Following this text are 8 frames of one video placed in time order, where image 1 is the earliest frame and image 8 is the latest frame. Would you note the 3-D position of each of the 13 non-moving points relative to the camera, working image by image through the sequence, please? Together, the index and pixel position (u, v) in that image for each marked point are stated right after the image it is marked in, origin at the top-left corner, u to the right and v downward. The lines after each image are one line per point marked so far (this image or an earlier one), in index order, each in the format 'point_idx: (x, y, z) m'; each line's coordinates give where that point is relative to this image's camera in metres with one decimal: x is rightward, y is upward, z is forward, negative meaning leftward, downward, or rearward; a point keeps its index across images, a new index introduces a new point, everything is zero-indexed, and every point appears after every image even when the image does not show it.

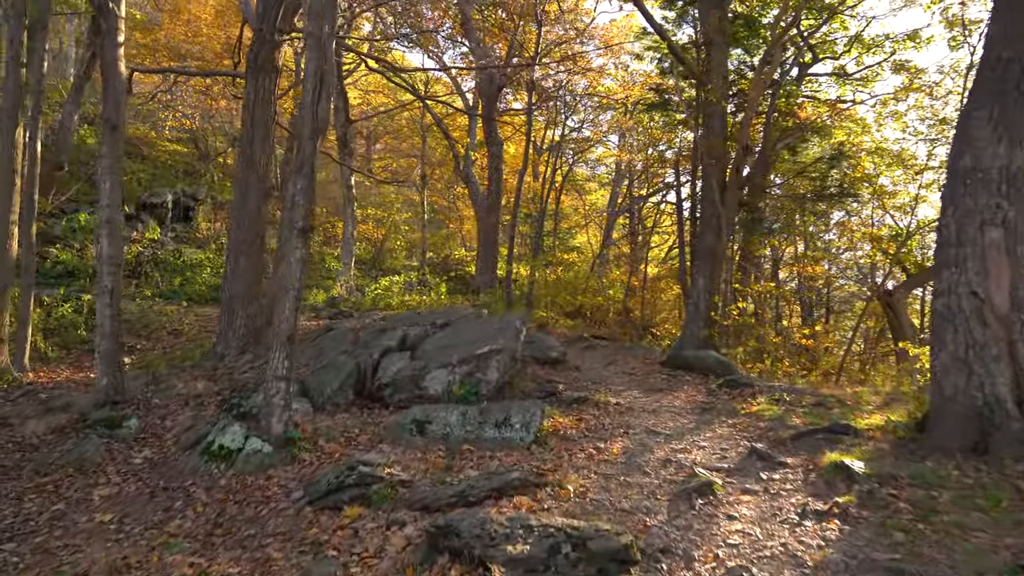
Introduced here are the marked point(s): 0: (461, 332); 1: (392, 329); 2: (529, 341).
0: (-0.5, -0.4, +6.9) m
1: (-1.1, -0.4, +7.4) m
2: (+0.2, -0.6, +9.0) m
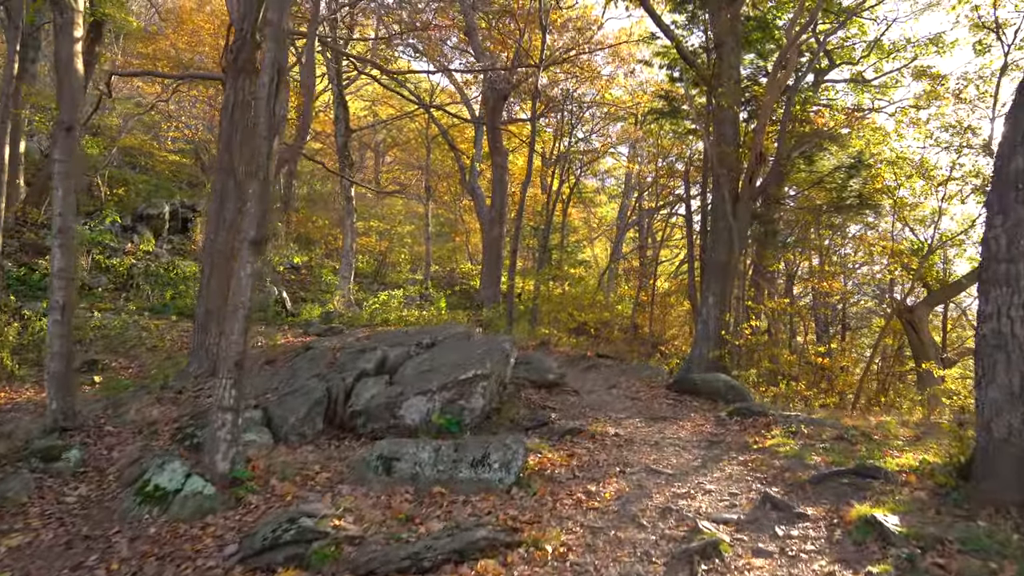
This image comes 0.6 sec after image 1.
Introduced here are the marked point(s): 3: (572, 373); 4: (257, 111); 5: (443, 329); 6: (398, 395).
0: (-0.5, -0.5, +6.3) m
1: (-1.1, -0.5, +6.8) m
2: (+0.1, -0.8, +8.3) m
3: (+0.7, -1.0, +9.0) m
4: (-1.4, +1.0, +4.4) m
5: (-0.7, -0.4, +8.1) m
6: (-0.8, -0.7, +5.6) m
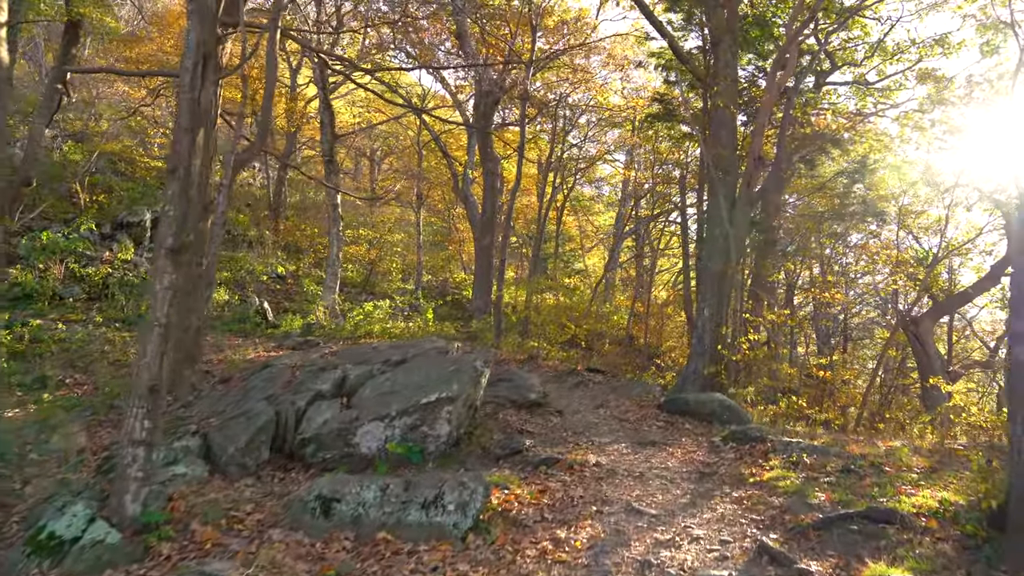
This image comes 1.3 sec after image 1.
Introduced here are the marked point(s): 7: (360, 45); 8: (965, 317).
0: (-0.7, -0.6, +5.8) m
1: (-1.3, -0.6, +6.2) m
2: (-0.1, -0.9, +7.8) m
3: (+0.5, -1.1, +8.5) m
4: (-1.6, +0.9, +3.9) m
5: (-0.9, -0.5, +7.6) m
6: (-1.0, -0.8, +5.0) m
7: (-3.2, +5.0, +17.1) m
8: (+8.5, -0.5, +15.5) m
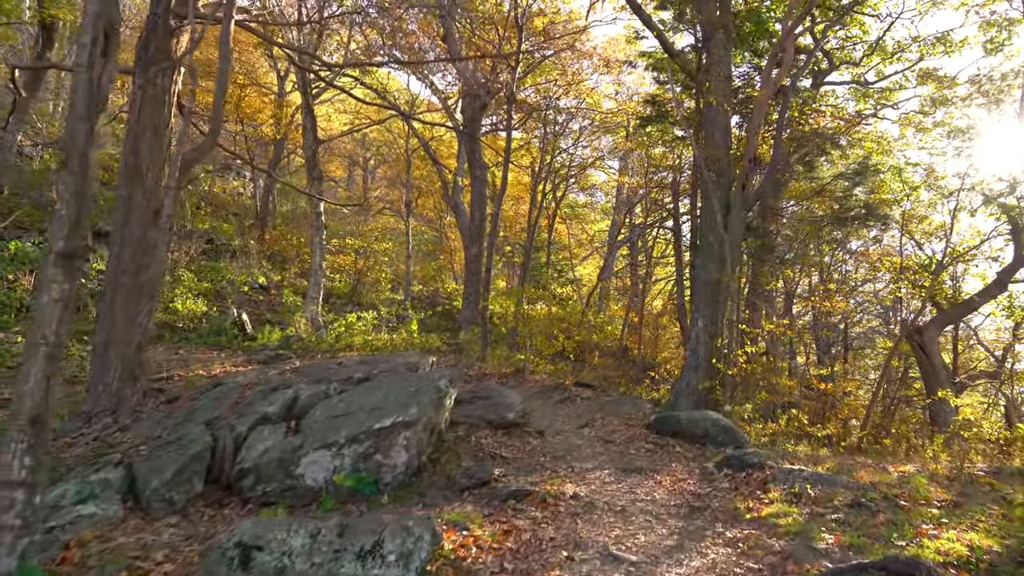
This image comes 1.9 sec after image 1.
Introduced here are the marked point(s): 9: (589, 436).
0: (-0.9, -0.7, +5.2) m
1: (-1.5, -0.7, +5.7) m
2: (-0.3, -1.0, +7.2) m
3: (+0.3, -1.2, +7.9) m
4: (-1.8, +0.8, +3.3) m
5: (-1.1, -0.6, +7.0) m
6: (-1.2, -0.9, +4.5) m
7: (-3.4, +4.8, +16.6) m
8: (+8.3, -0.7, +14.9) m
9: (+0.6, -1.2, +6.7) m
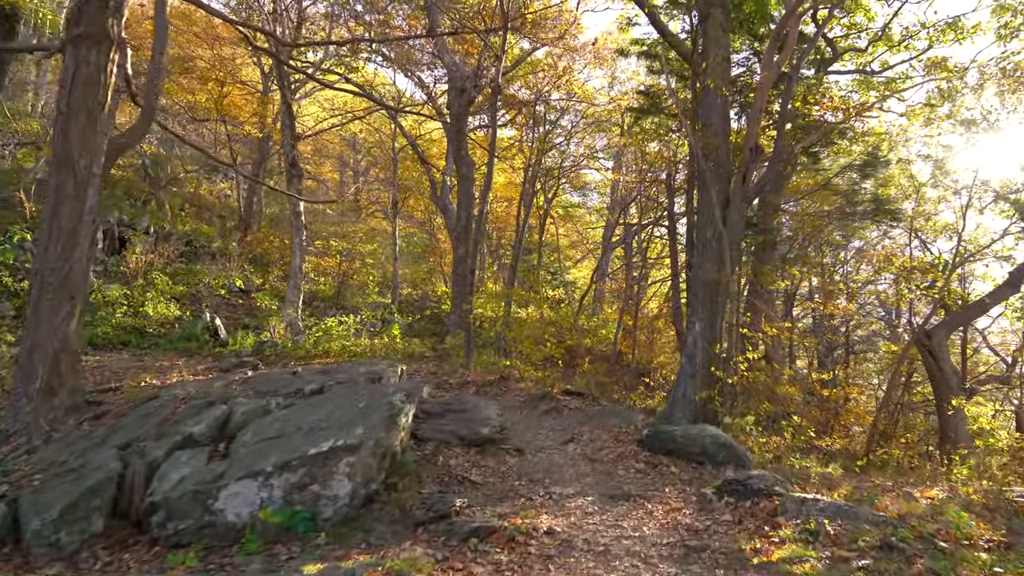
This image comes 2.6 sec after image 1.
0: (-1.1, -0.7, +4.5) m
1: (-1.7, -0.7, +5.0) m
2: (-0.4, -1.0, +6.5) m
3: (+0.1, -1.2, +7.2) m
4: (-1.9, +0.8, +2.6) m
5: (-1.3, -0.6, +6.3) m
6: (-1.3, -0.9, +3.7) m
7: (-3.6, +4.8, +15.9) m
8: (+8.1, -0.7, +14.2) m
9: (+0.5, -1.2, +6.0) m
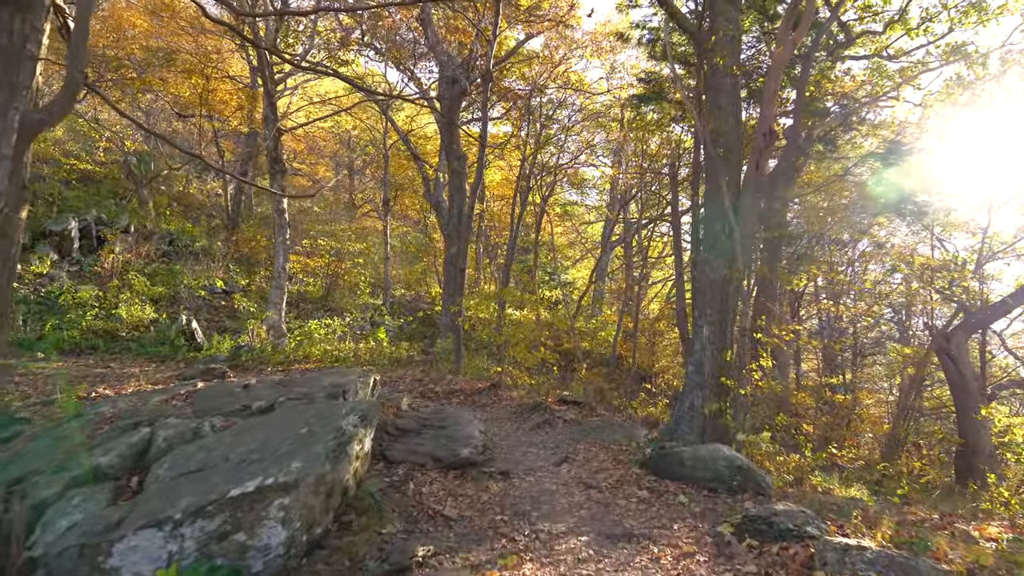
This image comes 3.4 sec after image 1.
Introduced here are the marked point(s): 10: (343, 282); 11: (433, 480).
0: (-1.2, -0.7, +3.7) m
1: (-1.8, -0.7, +4.2) m
2: (-0.5, -1.0, +5.7) m
3: (0.0, -1.2, +6.4) m
4: (-2.0, +0.8, +1.9) m
5: (-1.4, -0.6, +5.5) m
6: (-1.4, -0.9, +3.0) m
7: (-3.7, +4.8, +15.1) m
8: (+8.0, -0.7, +13.5) m
9: (+0.4, -1.2, +5.3) m
10: (-4.0, +0.1, +19.5) m
11: (-0.5, -1.1, +4.8) m
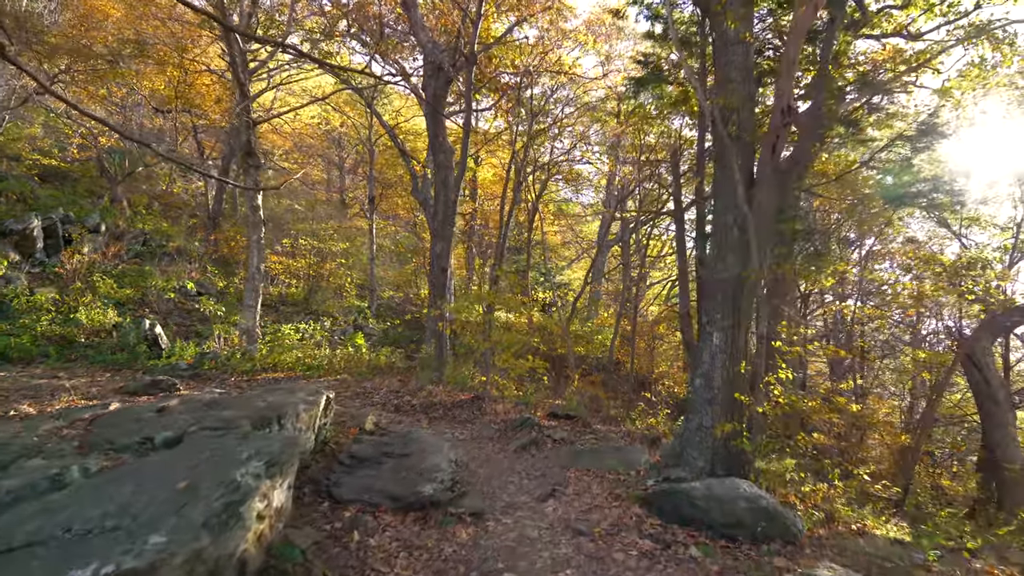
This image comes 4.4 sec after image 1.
0: (-1.3, -0.7, +2.8) m
1: (-1.9, -0.7, +3.3) m
2: (-0.7, -1.0, +4.8) m
3: (-0.2, -1.2, +5.5) m
4: (-2.2, +0.8, +0.9) m
5: (-1.5, -0.6, +4.6) m
6: (-1.6, -0.9, +2.1) m
7: (-3.9, +4.7, +14.2) m
8: (+7.9, -0.7, +12.6) m
9: (+0.2, -1.2, +4.4) m
10: (-4.2, +0.1, +18.6) m
11: (-0.6, -1.1, +3.9) m
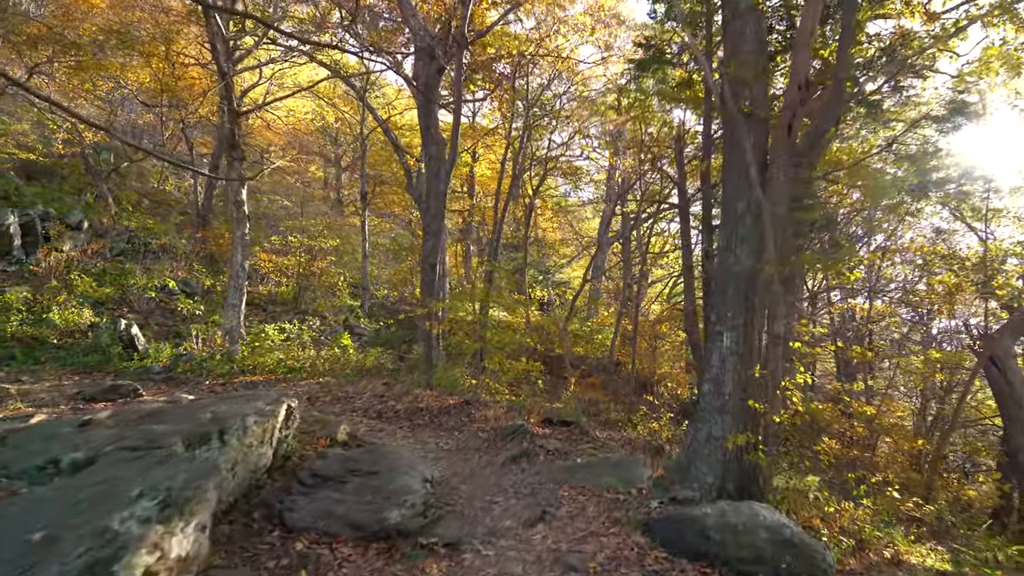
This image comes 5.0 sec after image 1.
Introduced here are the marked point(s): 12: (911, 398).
0: (-1.4, -0.6, +2.2) m
1: (-2.0, -0.7, +2.7) m
2: (-0.8, -1.0, +4.2) m
3: (-0.2, -1.2, +4.9) m
4: (-2.3, +0.9, +0.3) m
5: (-1.6, -0.6, +4.0) m
6: (-1.7, -0.8, +1.5) m
7: (-4.0, +4.8, +13.6) m
8: (+7.8, -0.7, +12.0) m
9: (+0.1, -1.2, +3.8) m
10: (-4.3, +0.1, +18.0) m
11: (-0.7, -1.1, +3.3) m
12: (+6.3, -1.7, +12.9) m
